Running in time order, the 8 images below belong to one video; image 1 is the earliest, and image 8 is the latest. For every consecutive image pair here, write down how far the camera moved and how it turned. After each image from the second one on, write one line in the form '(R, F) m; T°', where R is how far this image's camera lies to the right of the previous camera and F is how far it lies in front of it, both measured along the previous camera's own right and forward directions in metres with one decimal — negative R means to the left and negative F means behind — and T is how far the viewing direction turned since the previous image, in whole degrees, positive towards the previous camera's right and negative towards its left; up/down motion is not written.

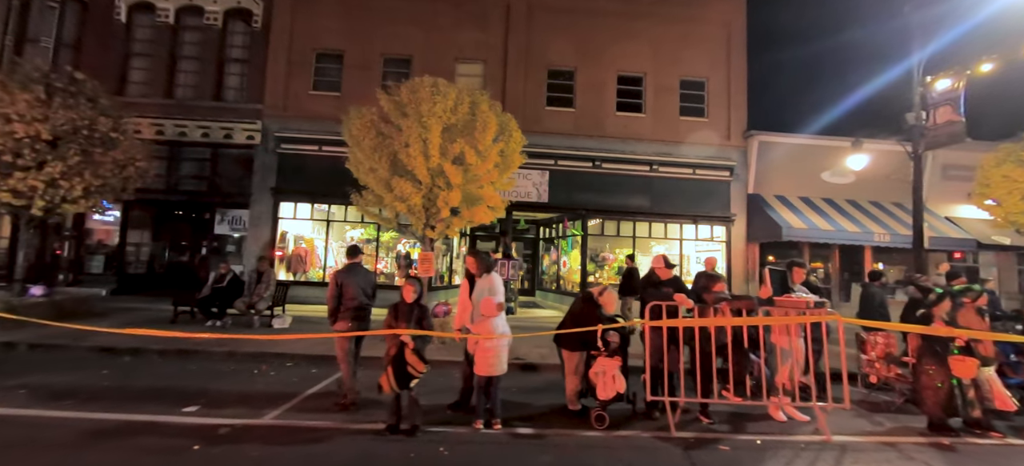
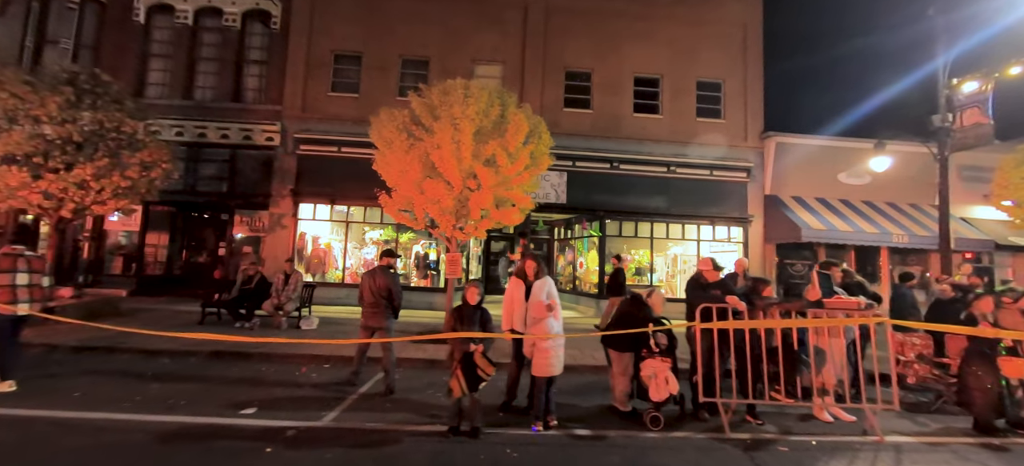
(-0.6, 0.0) m; 0°
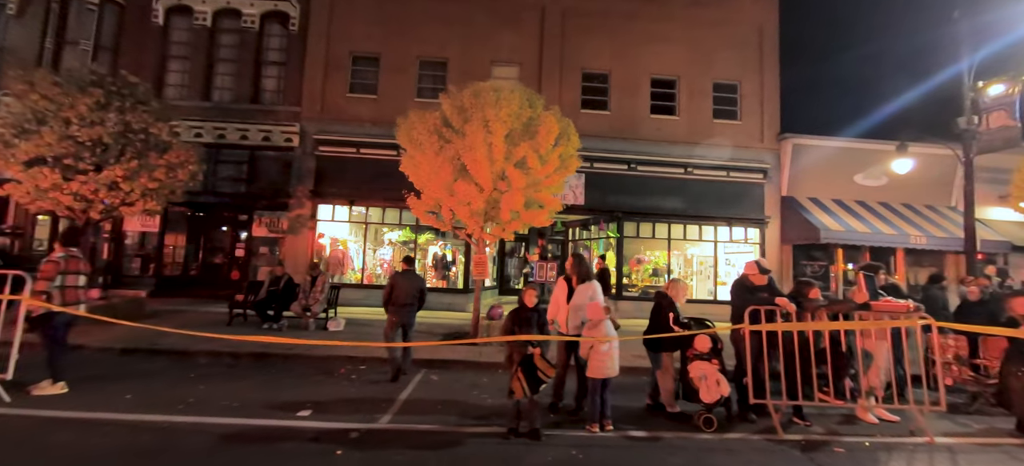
(-0.6, 0.0) m; 0°
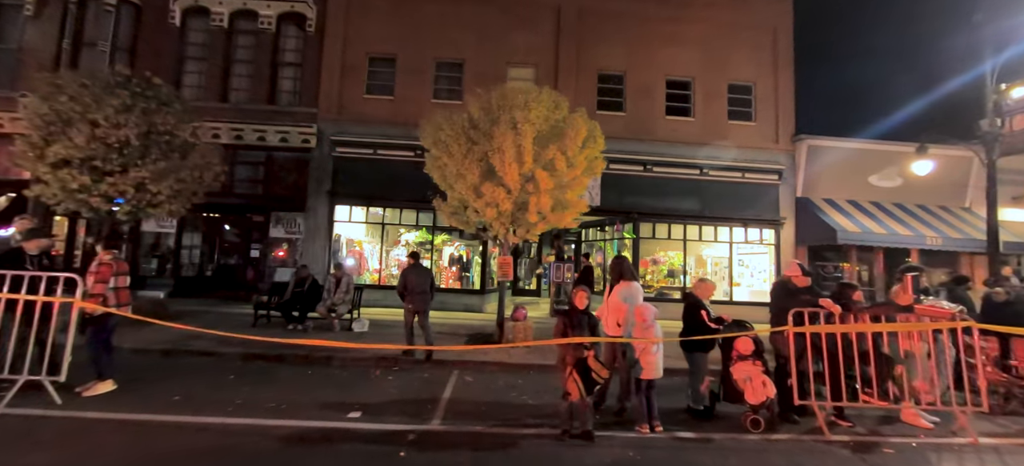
(-0.6, 0.0) m; 0°
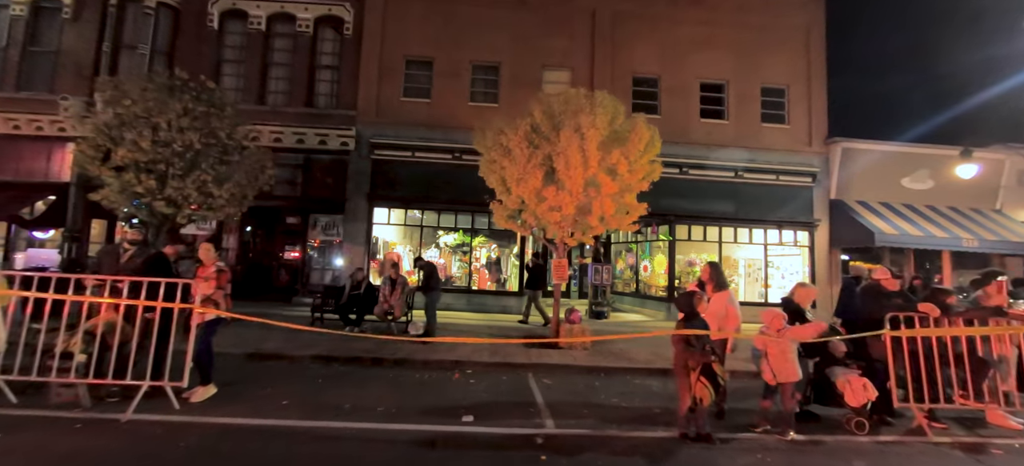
(-1.3, -0.1) m; 0°
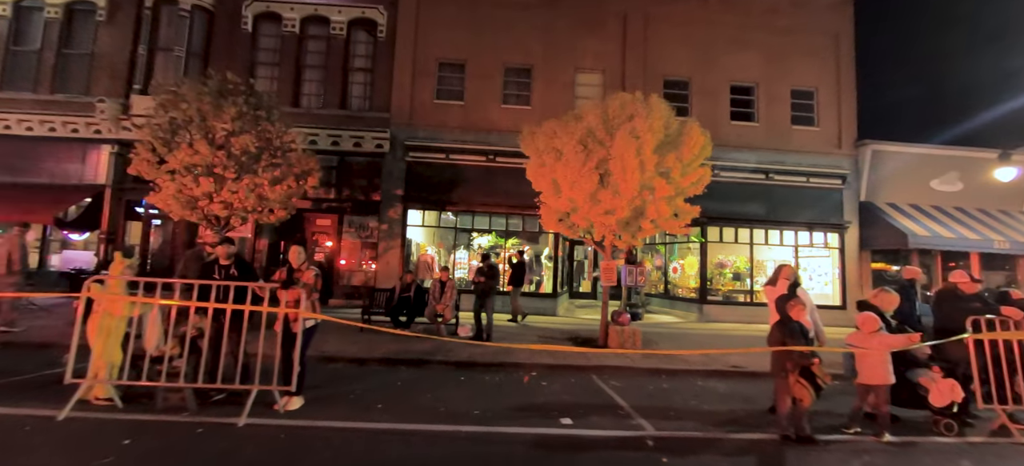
(-1.1, -0.1) m; 0°
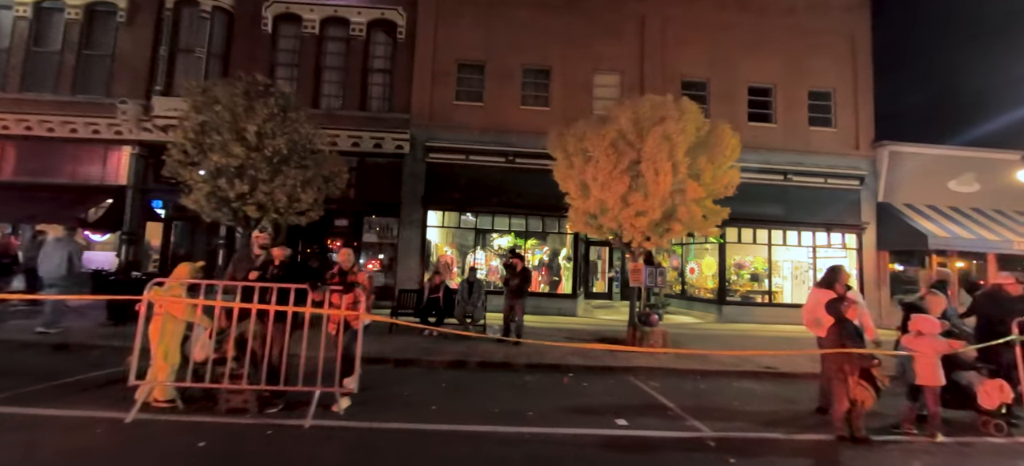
(-0.7, 0.0) m; 0°
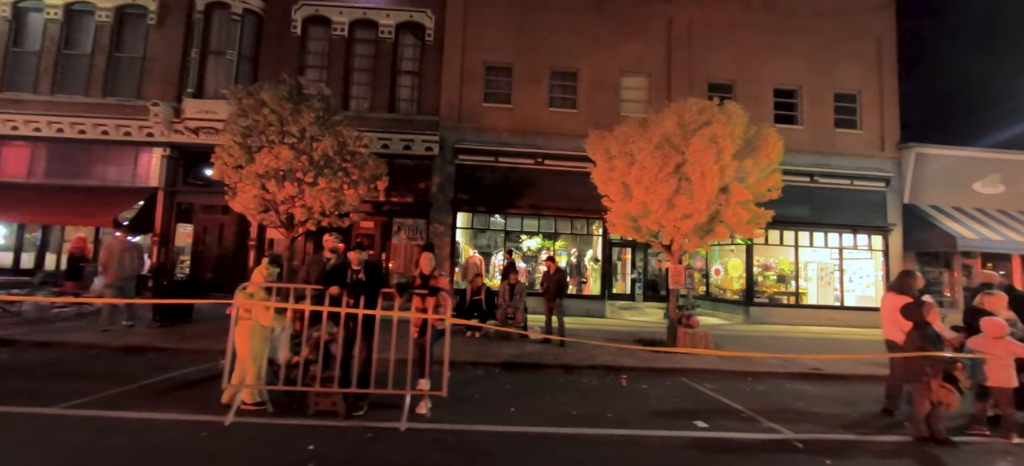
(-1.0, -0.1) m; 0°
